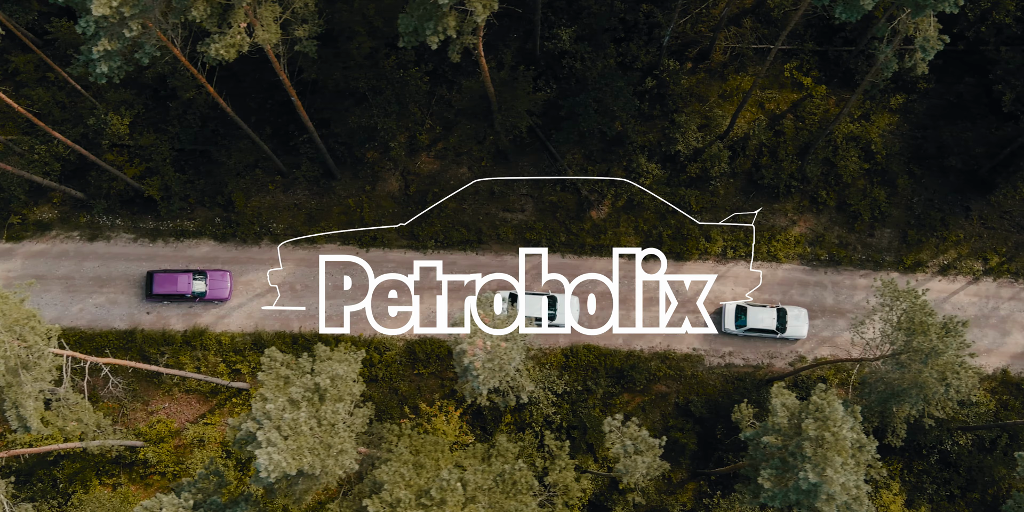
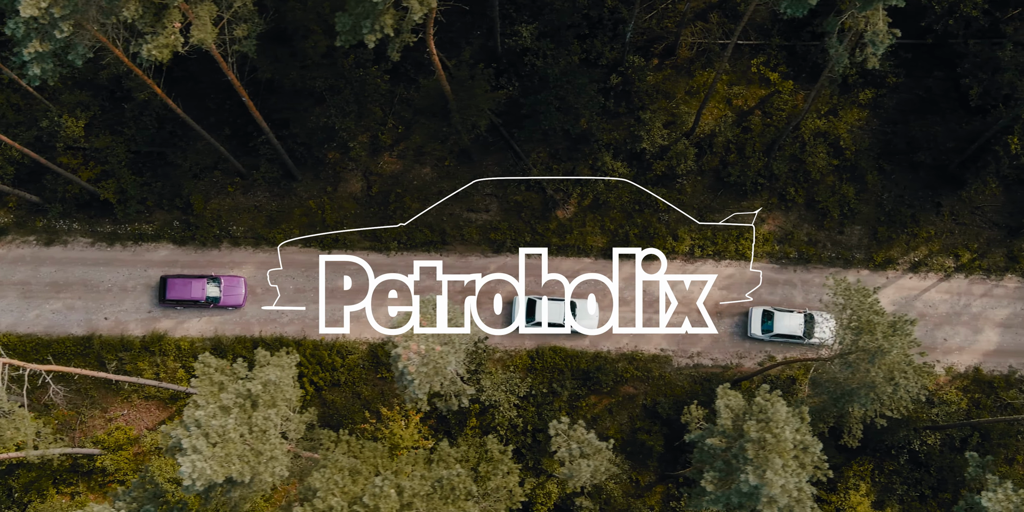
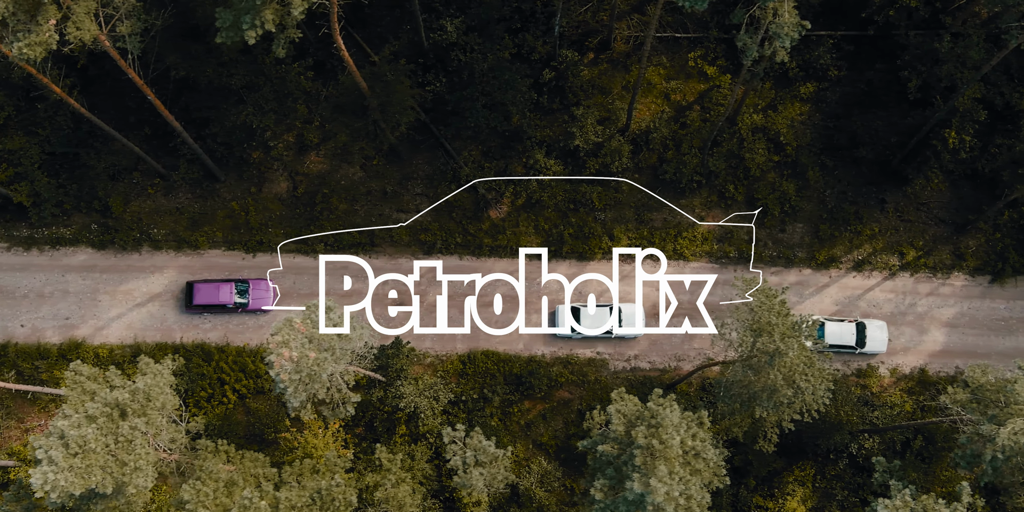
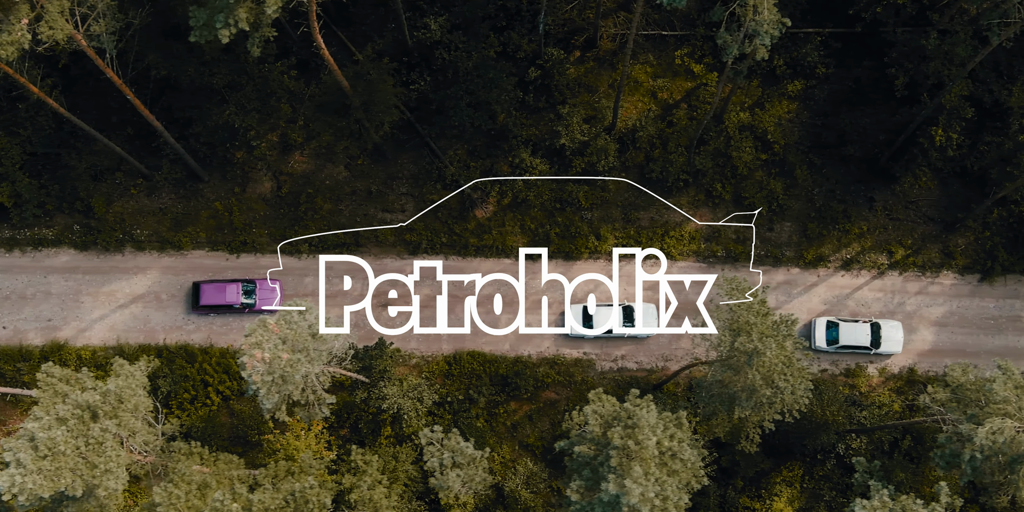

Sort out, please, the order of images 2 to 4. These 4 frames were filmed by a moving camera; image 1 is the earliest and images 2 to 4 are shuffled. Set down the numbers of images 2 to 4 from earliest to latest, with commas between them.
2, 3, 4
